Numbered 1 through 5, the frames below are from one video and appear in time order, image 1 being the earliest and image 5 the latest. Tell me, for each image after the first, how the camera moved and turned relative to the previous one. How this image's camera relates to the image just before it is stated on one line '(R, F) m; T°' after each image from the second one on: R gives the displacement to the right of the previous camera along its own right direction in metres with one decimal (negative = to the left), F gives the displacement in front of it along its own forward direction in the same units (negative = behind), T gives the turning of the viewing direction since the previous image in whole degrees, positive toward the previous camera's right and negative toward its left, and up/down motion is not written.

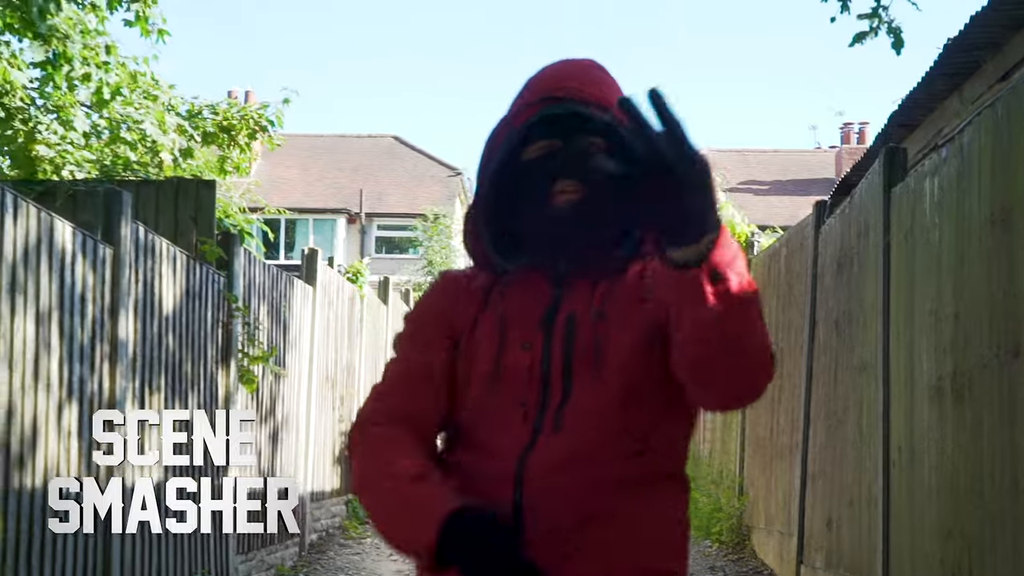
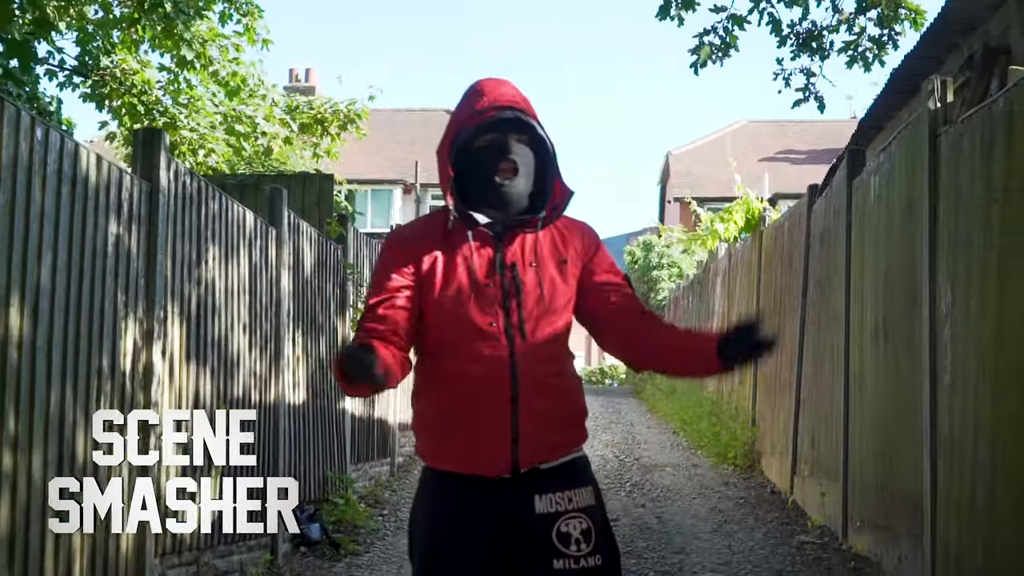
(0.0, -1.6) m; -2°
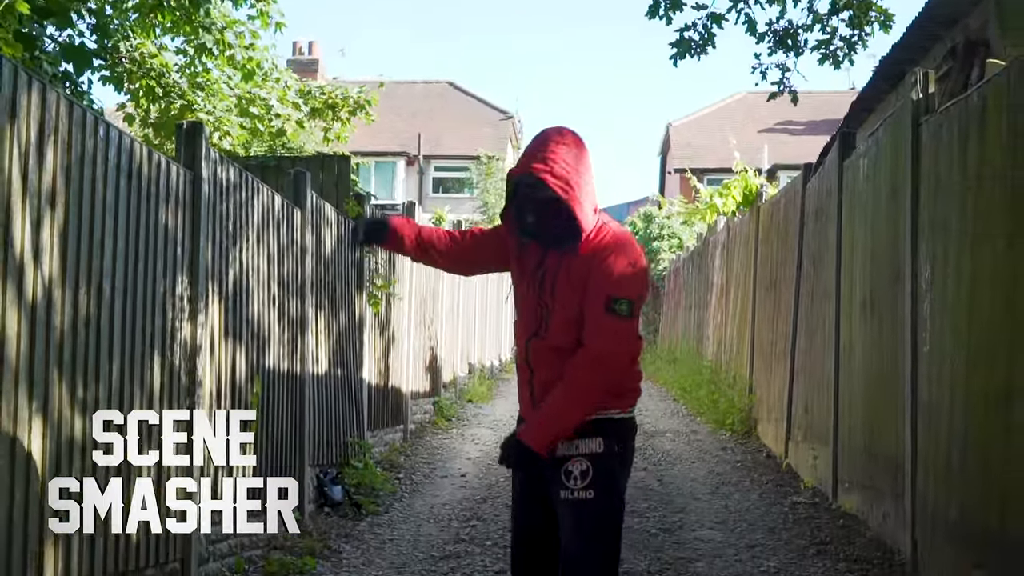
(-0.1, -0.4) m; 0°
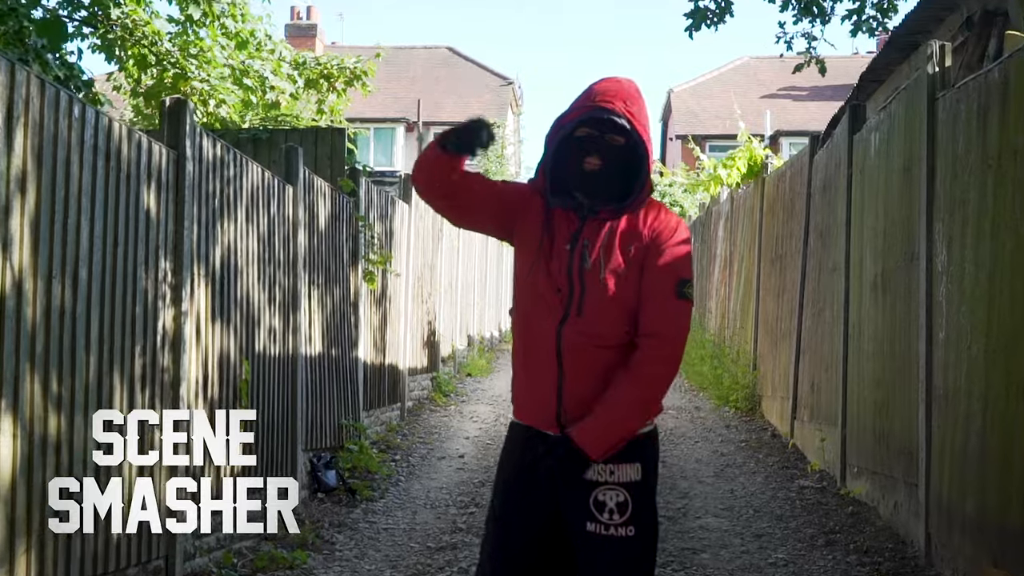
(0.0, +0.2) m; 0°
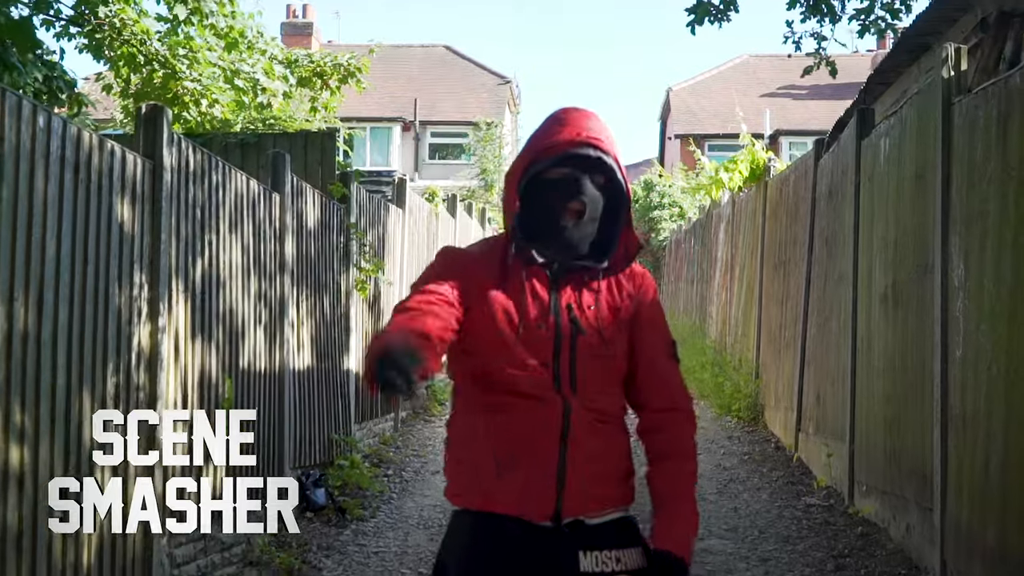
(0.0, +0.2) m; 0°
